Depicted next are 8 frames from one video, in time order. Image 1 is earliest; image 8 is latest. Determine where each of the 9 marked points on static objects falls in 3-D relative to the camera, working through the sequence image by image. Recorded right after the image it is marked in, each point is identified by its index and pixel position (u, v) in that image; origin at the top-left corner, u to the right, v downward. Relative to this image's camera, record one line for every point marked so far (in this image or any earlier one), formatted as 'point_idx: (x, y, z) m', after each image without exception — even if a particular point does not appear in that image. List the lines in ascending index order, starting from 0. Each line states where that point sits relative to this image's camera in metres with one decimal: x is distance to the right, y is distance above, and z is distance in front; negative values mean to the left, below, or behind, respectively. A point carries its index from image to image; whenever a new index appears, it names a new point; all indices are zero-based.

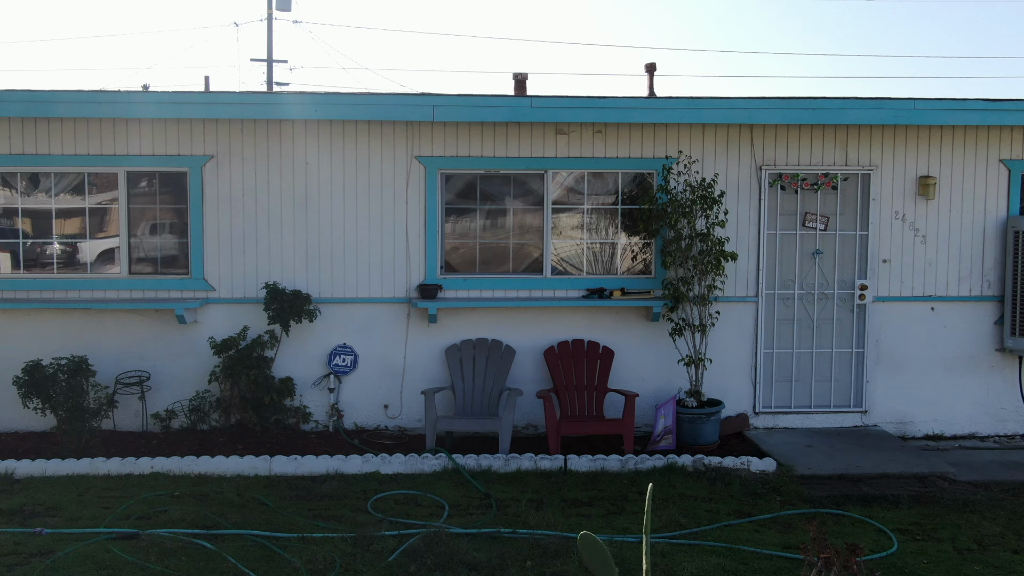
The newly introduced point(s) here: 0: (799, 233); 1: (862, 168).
0: (+1.7, +0.3, +6.1) m
1: (+2.1, +0.7, +6.0) m
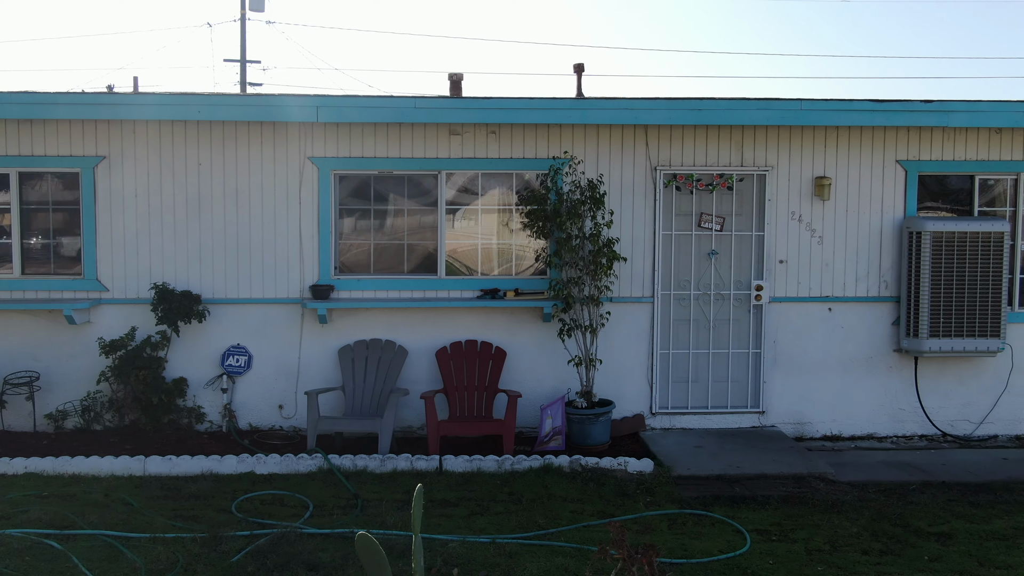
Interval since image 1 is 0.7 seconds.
0: (+1.1, +0.3, +6.1) m
1: (+1.4, +0.7, +6.0) m
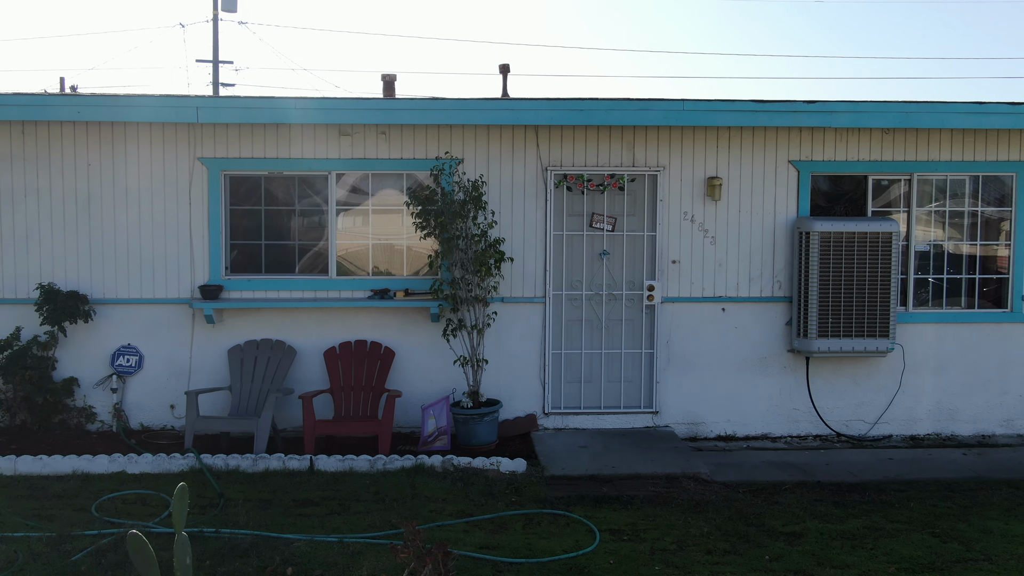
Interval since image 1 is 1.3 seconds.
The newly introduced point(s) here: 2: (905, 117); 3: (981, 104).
0: (+0.4, +0.3, +6.1) m
1: (+0.8, +0.7, +6.1) m
2: (+2.2, +1.0, +5.7) m
3: (+2.6, +1.0, +5.7) m
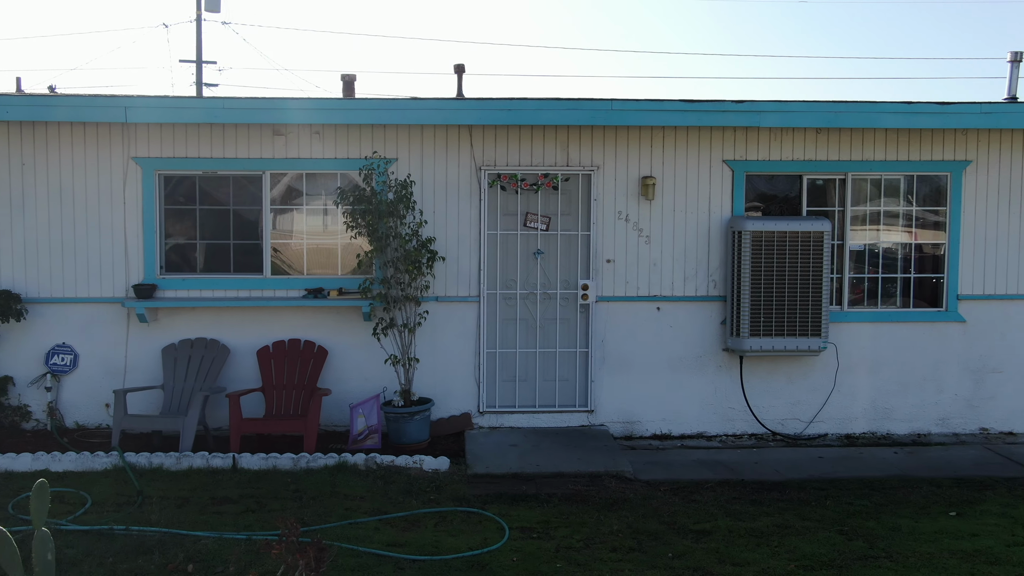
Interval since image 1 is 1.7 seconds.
0: (0.0, +0.3, +6.1) m
1: (+0.4, +0.7, +6.1) m
2: (+1.8, +1.0, +5.7) m
3: (+2.2, +1.0, +5.7) m
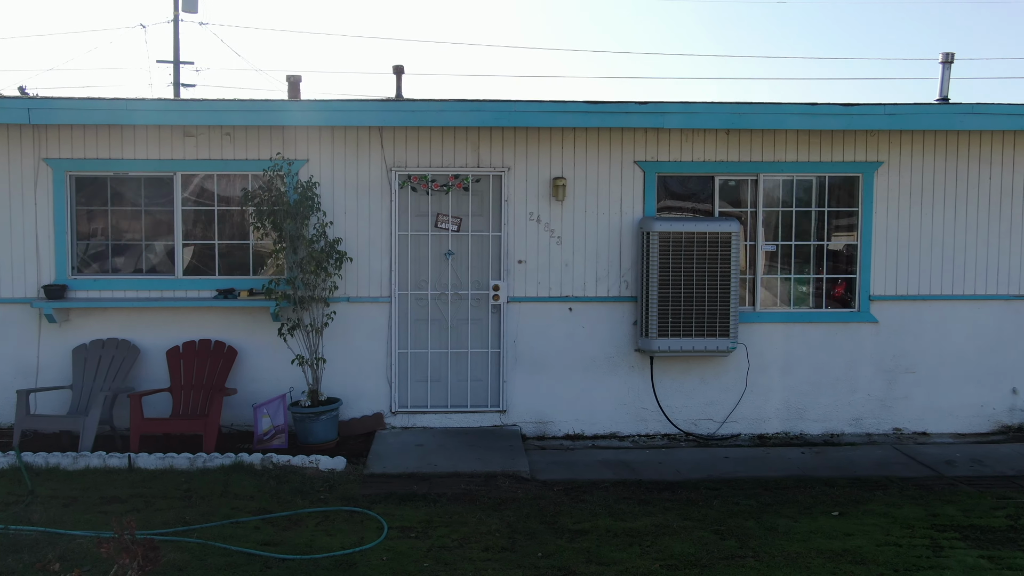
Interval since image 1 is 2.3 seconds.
0: (-0.5, +0.3, +6.1) m
1: (-0.1, +0.7, +6.1) m
2: (+1.3, +1.0, +5.8) m
3: (+1.7, +1.0, +5.8) m
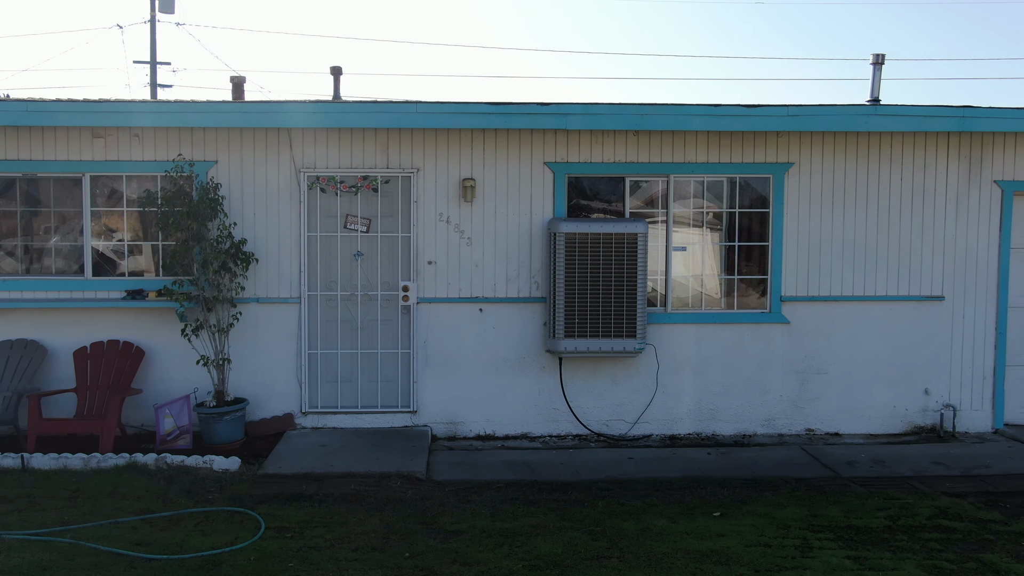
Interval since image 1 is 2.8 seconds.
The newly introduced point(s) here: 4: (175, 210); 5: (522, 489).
0: (-1.0, +0.3, +6.1) m
1: (-0.7, +0.7, +6.1) m
2: (+0.7, +1.0, +5.8) m
3: (+1.1, +1.0, +5.8) m
4: (-1.8, +0.4, +5.6) m
5: (0.0, -1.0, +5.2) m
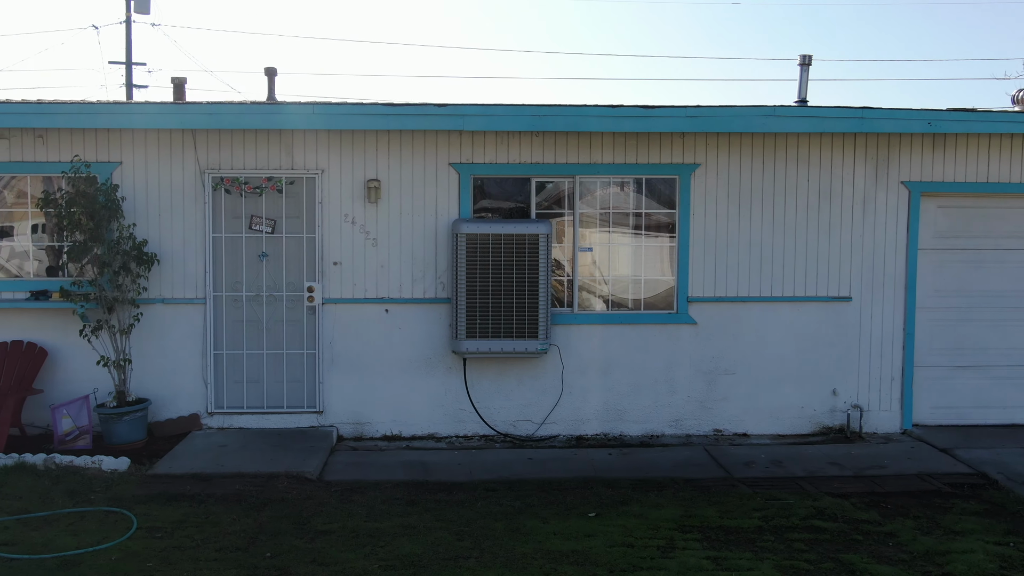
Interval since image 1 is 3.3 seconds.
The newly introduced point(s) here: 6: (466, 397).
0: (-1.6, +0.3, +6.2) m
1: (-1.2, +0.7, +6.1) m
2: (+0.1, +1.0, +5.8) m
3: (+0.6, +1.0, +5.8) m
4: (-2.4, +0.4, +5.6) m
5: (-0.5, -1.0, +5.2) m
6: (-0.3, -0.7, +6.3) m
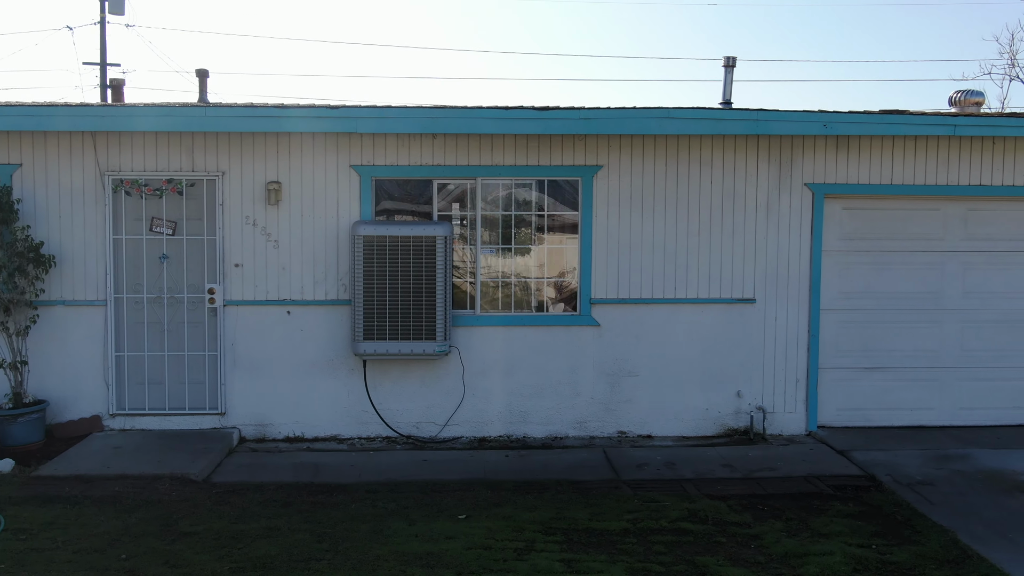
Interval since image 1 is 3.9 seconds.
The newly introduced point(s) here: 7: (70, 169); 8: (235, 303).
0: (-2.2, +0.3, +6.2) m
1: (-1.8, +0.7, +6.1) m
2: (-0.5, +0.9, +5.8) m
3: (0.0, +1.0, +5.8) m
4: (-3.0, +0.4, +5.6) m
5: (-1.1, -1.0, +5.2) m
6: (-0.9, -0.7, +6.3) m
7: (-2.6, +0.7, +6.1) m
8: (-1.7, -0.1, +6.2) m
